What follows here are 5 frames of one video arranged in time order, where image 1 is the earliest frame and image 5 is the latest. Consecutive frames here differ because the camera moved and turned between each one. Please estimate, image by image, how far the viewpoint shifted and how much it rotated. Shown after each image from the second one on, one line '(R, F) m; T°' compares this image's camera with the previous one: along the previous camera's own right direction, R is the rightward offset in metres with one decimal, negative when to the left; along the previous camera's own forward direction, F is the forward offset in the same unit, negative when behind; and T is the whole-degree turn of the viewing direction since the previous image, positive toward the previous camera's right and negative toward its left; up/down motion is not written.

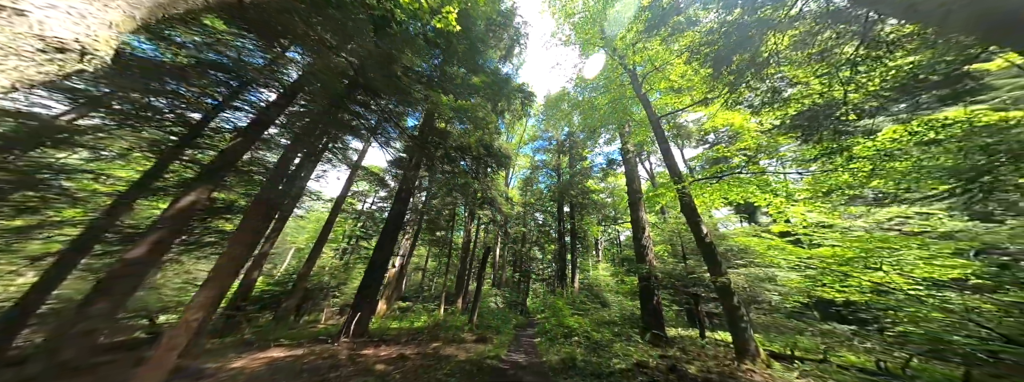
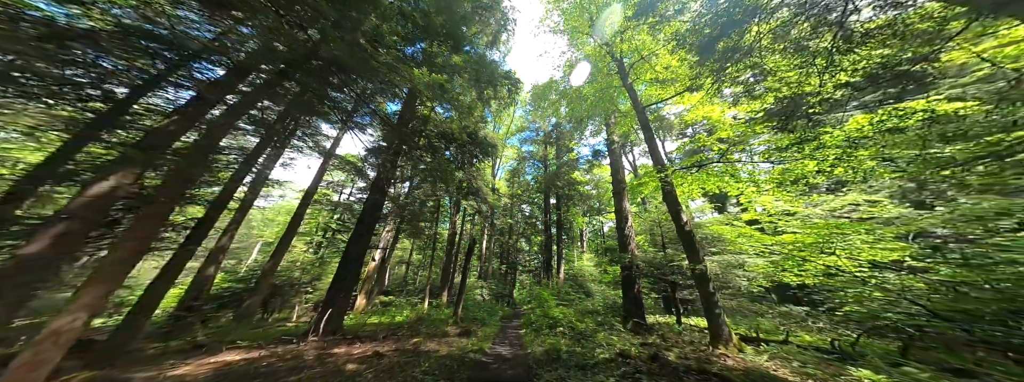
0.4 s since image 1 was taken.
(+0.1, +0.2) m; +3°
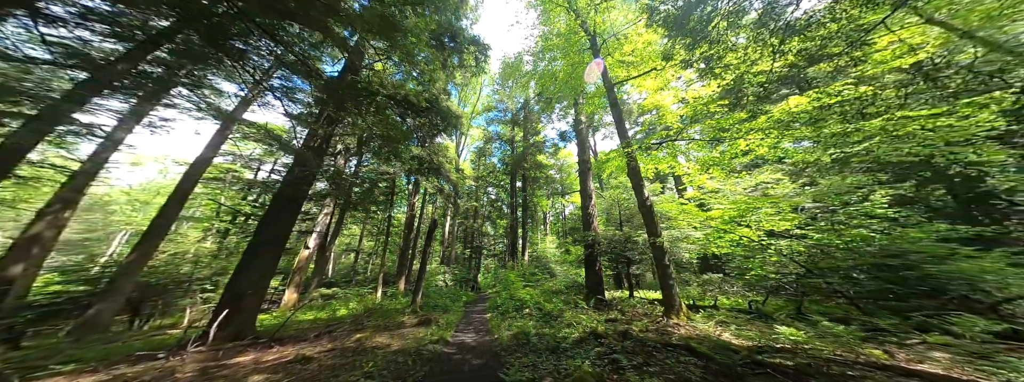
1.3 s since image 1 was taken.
(0.0, +0.6) m; +9°
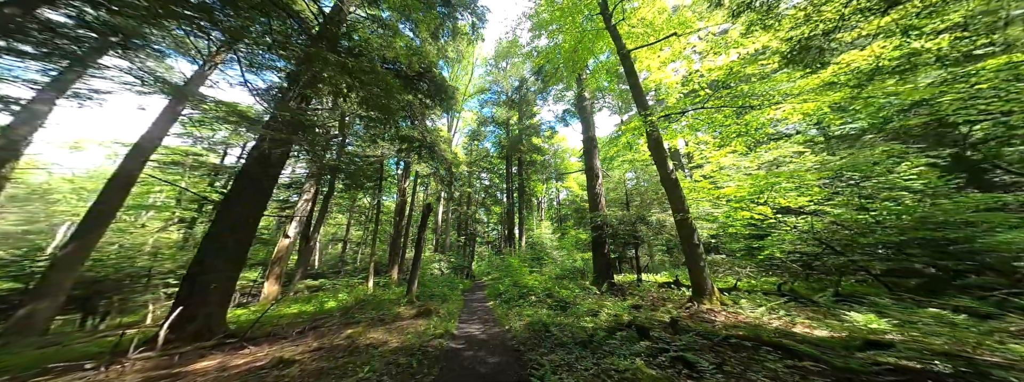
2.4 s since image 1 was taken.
(-0.4, +0.6) m; +2°
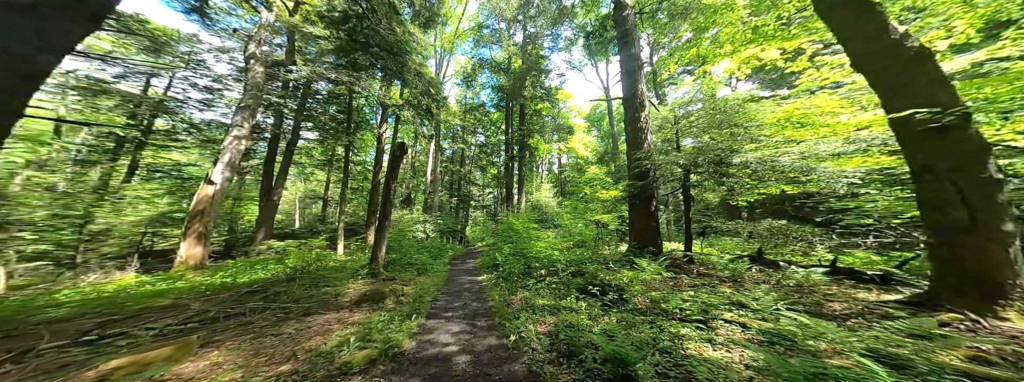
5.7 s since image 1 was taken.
(-0.2, +2.5) m; +1°
